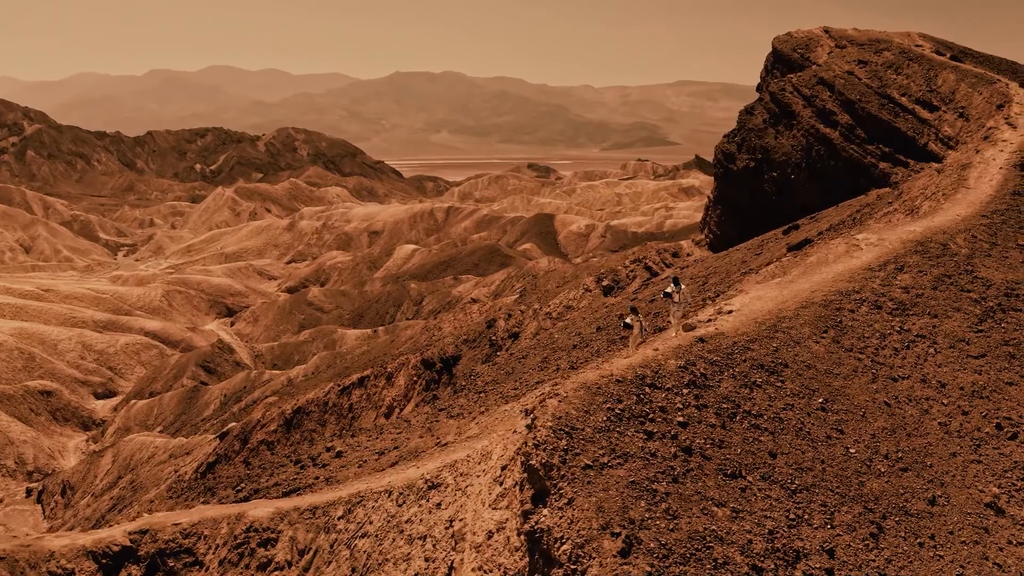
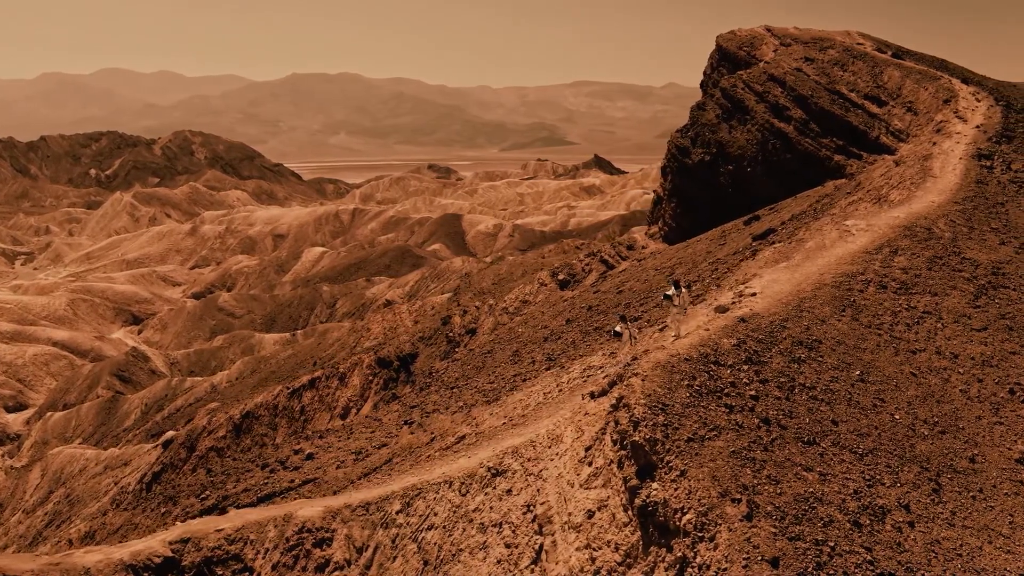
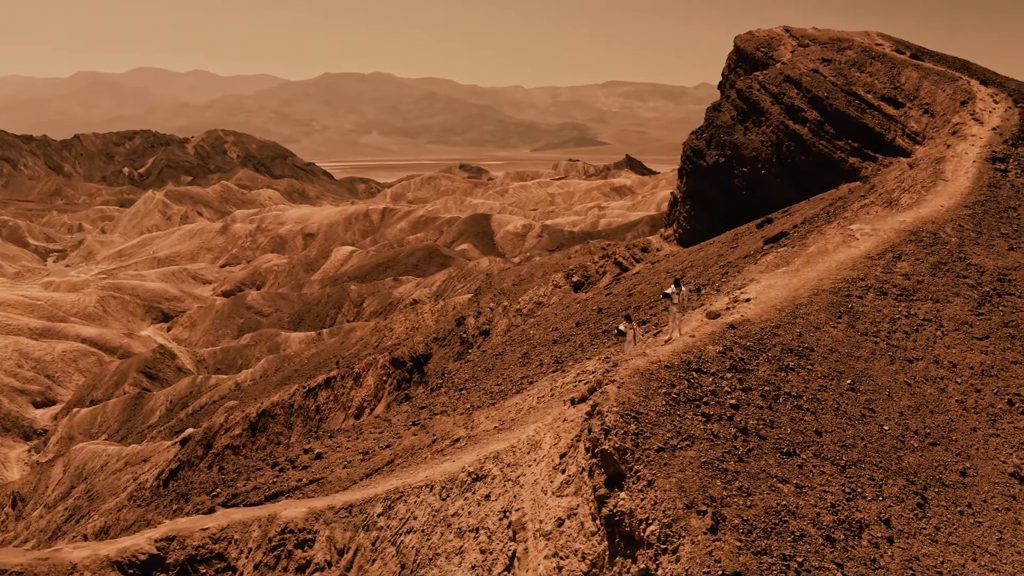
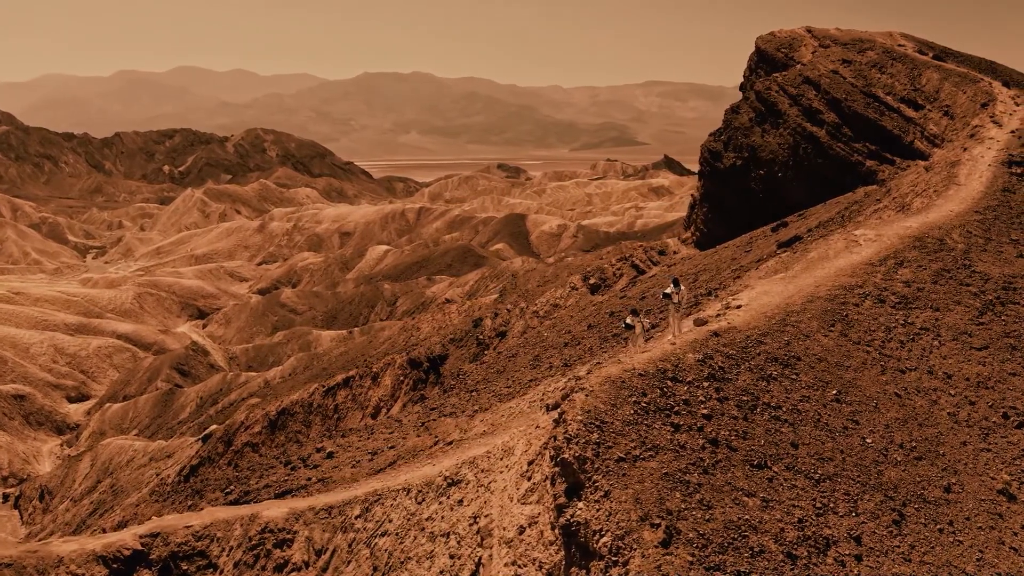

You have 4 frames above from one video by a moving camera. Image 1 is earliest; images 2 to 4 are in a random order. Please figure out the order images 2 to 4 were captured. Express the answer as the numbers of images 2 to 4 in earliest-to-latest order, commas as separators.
4, 3, 2
